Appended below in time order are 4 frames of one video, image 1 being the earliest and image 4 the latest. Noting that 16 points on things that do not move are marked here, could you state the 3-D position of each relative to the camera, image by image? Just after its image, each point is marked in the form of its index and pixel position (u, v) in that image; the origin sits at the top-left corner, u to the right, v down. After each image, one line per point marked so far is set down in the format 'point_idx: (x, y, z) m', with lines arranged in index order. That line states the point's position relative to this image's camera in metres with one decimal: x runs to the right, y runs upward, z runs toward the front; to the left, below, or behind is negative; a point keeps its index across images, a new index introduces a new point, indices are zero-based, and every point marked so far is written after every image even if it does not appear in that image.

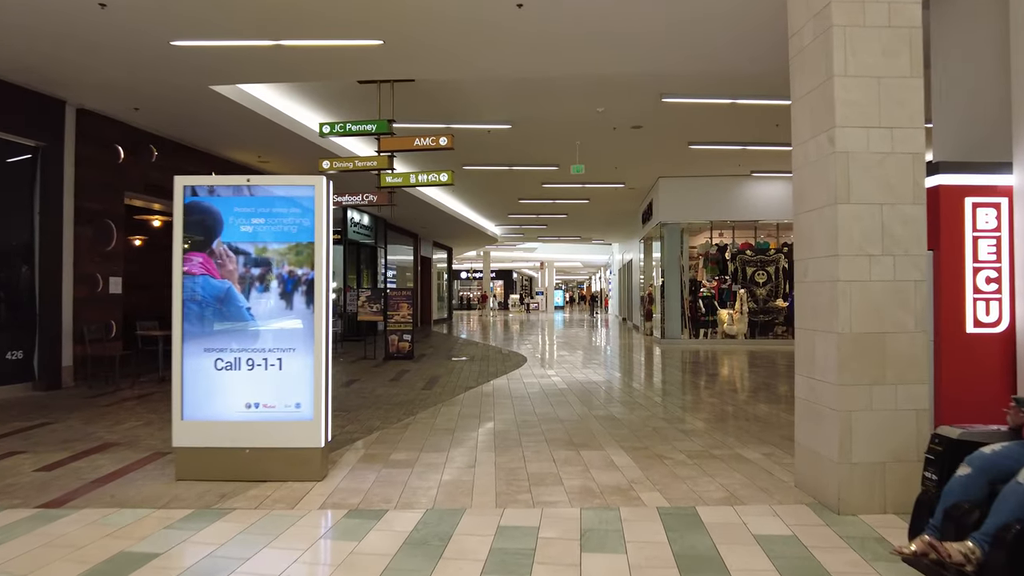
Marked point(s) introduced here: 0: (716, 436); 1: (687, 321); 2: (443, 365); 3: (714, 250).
0: (+1.4, -1.0, +4.6) m
1: (+3.7, -0.7, +13.6) m
2: (-1.0, -1.1, +9.4) m
3: (+4.3, +0.8, +13.9) m
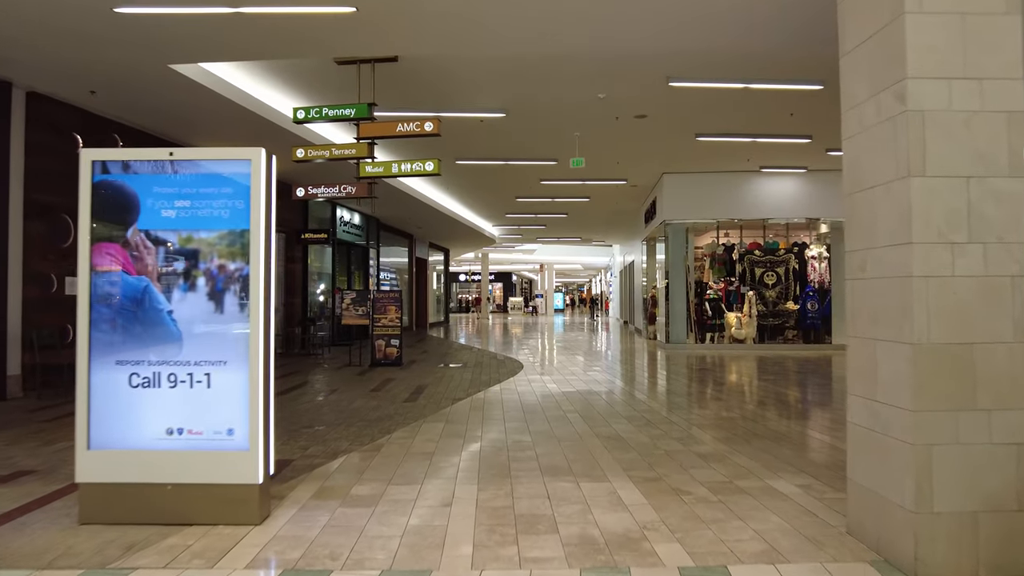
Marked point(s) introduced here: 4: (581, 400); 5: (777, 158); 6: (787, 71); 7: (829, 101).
0: (+1.3, -1.0, +3.9) m
1: (+3.6, -0.7, +13.0) m
2: (-1.1, -1.1, +8.8) m
3: (+4.2, +0.8, +13.2) m
4: (+0.7, -1.2, +6.9) m
5: (+4.6, +2.2, +11.3) m
6: (+3.0, +2.3, +7.1) m
7: (+3.9, +2.3, +8.1) m
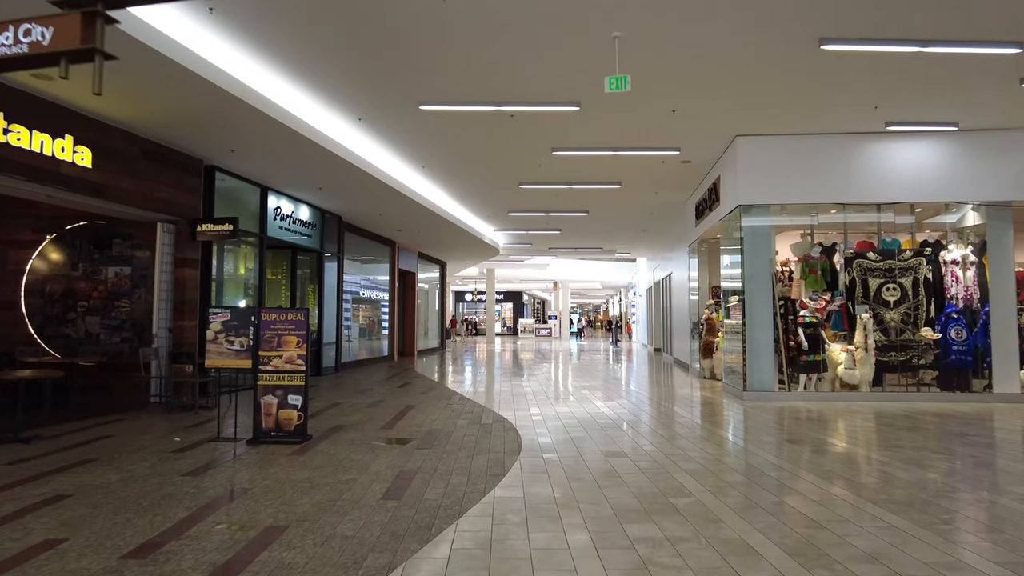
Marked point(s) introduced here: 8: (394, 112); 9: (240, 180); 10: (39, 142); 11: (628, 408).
0: (+1.1, -1.0, -0.3) m
1: (+3.6, -1.0, +8.8) m
2: (-1.2, -1.2, +4.6) m
3: (+4.2, +0.5, +9.1) m
4: (+0.6, -1.2, +2.8) m
5: (+4.5, +2.0, +7.2) m
6: (+2.8, +2.3, +3.0) m
7: (+3.8, +2.2, +4.0) m
8: (-1.4, +2.1, +7.7) m
9: (-4.0, +1.6, +9.8) m
10: (-4.4, +1.4, +6.2) m
11: (+1.7, -1.7, +9.4) m
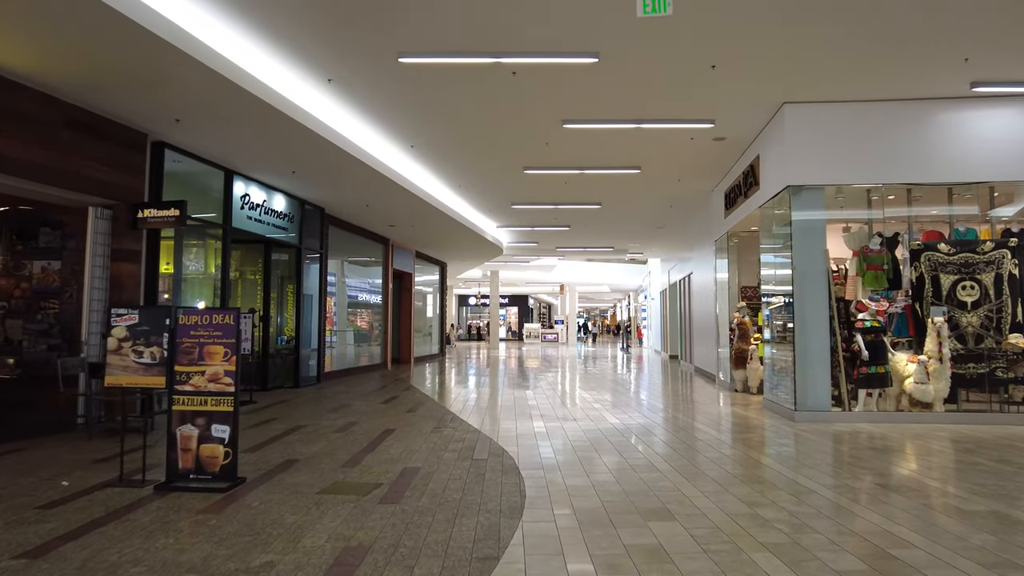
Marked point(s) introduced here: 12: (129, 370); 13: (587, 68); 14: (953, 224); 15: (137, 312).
0: (+1.1, -0.9, -1.7) m
1: (+3.6, -1.0, +7.3) m
2: (-1.2, -1.2, +3.2) m
3: (+4.2, +0.5, +7.6) m
4: (+0.6, -1.2, +1.4) m
5: (+4.5, +2.1, +5.8) m
6: (+2.8, +2.3, +1.6) m
7: (+3.8, +2.3, +2.6) m
8: (-1.4, +2.1, +6.4) m
9: (-4.0, +1.6, +8.4) m
10: (-4.4, +1.4, +4.8) m
11: (+1.8, -1.7, +7.9) m
12: (-2.5, -0.5, +4.3) m
13: (+0.7, +2.0, +6.2) m
14: (+5.1, +0.8, +7.5) m
15: (-2.4, -0.2, +4.3) m
